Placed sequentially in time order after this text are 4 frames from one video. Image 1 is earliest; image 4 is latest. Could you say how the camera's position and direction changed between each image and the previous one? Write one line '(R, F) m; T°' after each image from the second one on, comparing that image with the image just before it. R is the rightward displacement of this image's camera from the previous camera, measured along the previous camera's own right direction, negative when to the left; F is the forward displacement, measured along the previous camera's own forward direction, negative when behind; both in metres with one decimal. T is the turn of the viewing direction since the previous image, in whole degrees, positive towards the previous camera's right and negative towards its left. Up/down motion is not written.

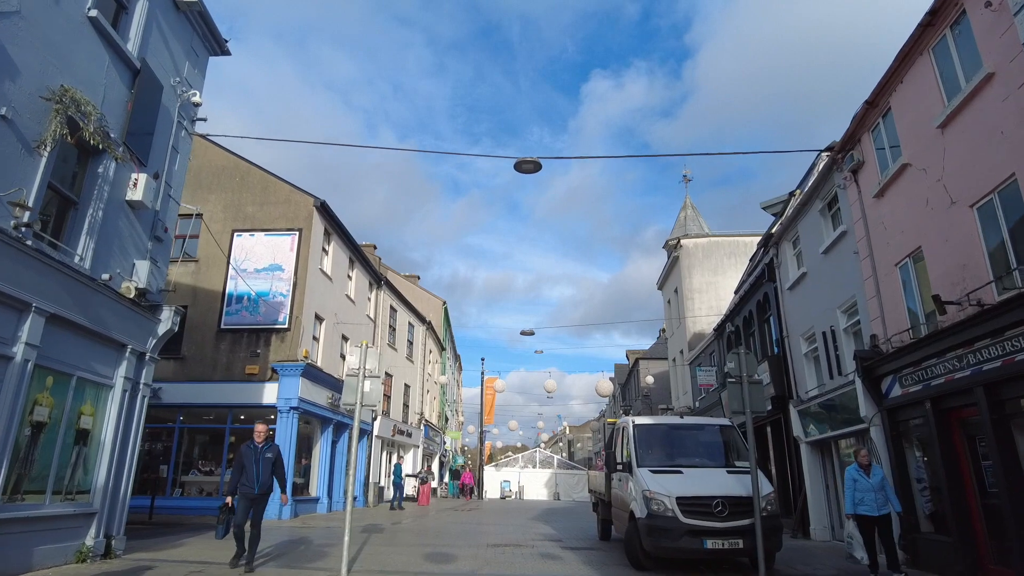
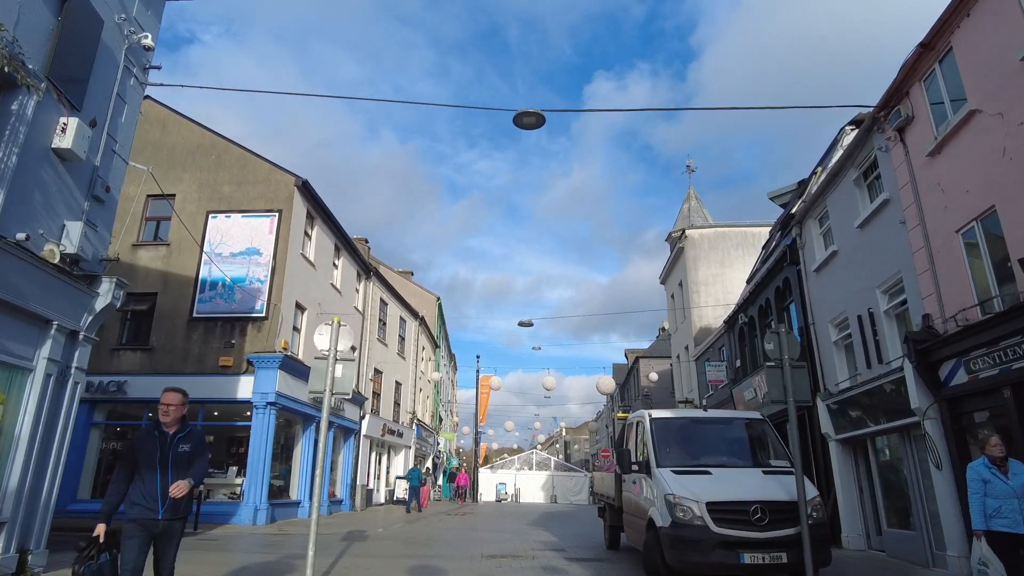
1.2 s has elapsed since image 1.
(0.0, +1.4) m; 0°
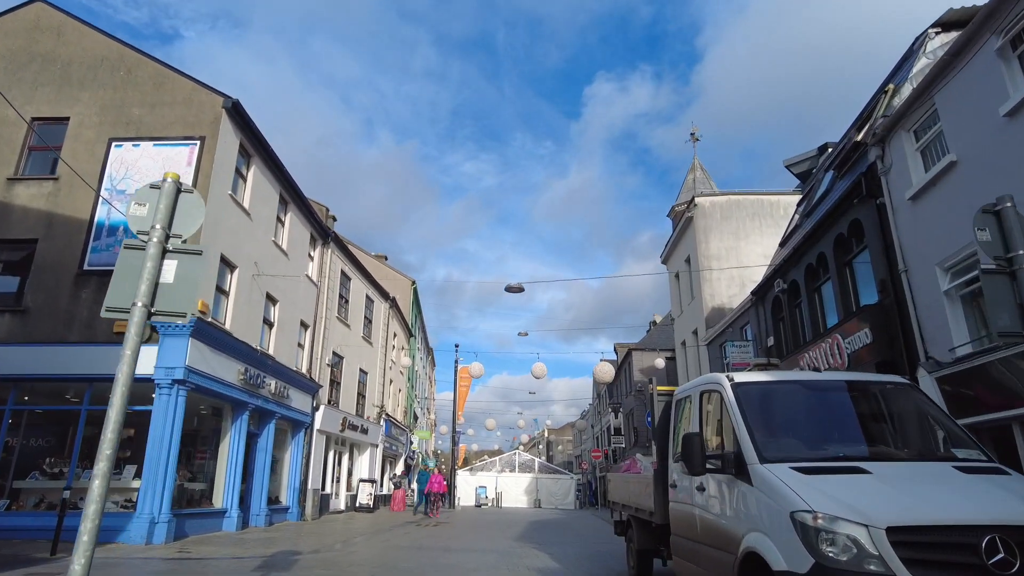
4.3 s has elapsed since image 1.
(-0.1, +3.6) m; +2°
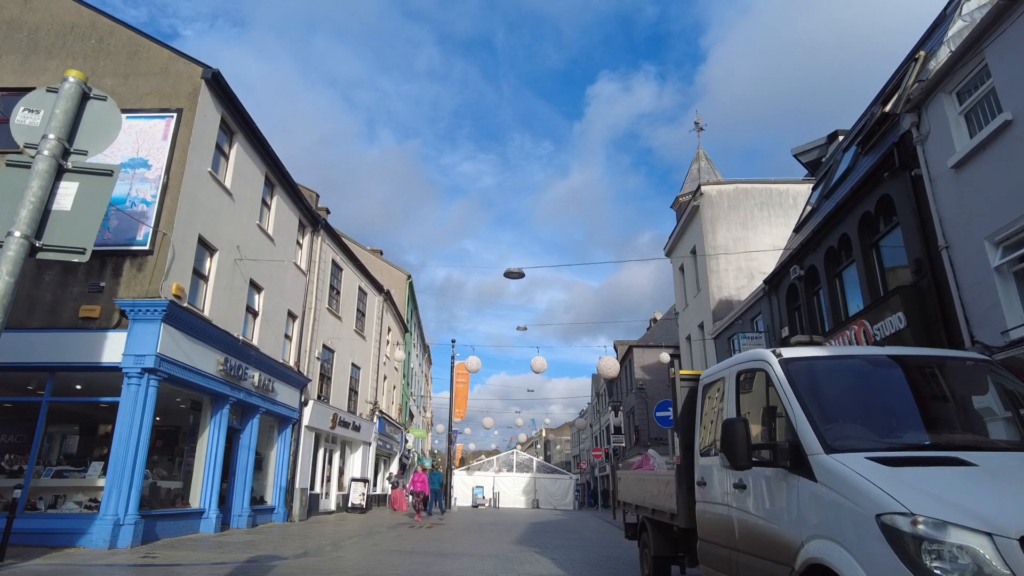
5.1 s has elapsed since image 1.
(0.0, +0.9) m; 0°
